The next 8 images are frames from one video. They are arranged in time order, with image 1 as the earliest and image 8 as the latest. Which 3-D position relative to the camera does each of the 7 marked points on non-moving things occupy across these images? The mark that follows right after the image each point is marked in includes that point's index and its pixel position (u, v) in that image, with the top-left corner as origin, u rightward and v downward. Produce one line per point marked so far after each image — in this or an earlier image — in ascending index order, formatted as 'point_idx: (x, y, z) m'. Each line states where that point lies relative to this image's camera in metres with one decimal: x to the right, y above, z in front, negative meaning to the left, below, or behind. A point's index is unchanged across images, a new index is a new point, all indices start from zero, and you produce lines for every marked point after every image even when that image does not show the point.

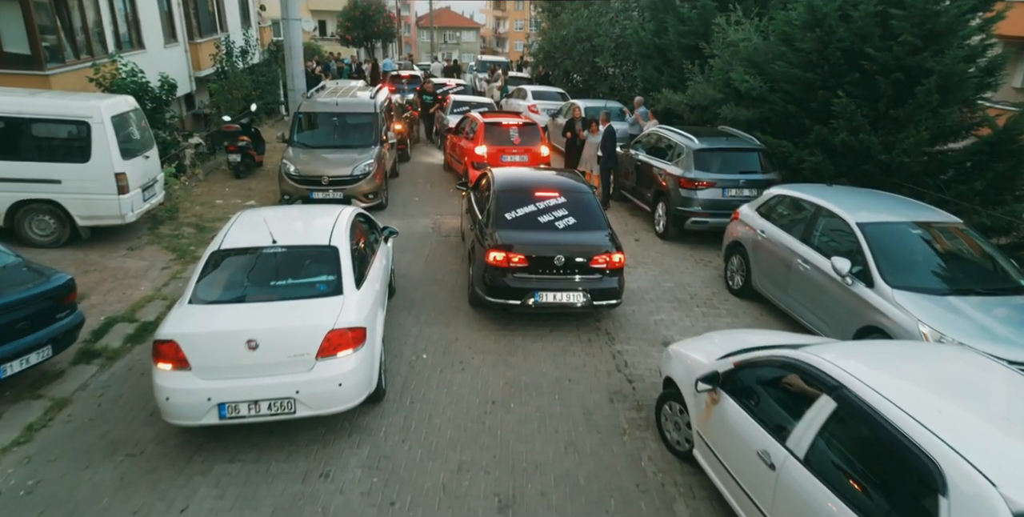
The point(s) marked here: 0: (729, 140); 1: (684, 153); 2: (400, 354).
0: (+3.4, +1.9, +10.0) m
1: (+2.7, +1.6, +9.9) m
2: (-1.1, -1.0, +6.3) m
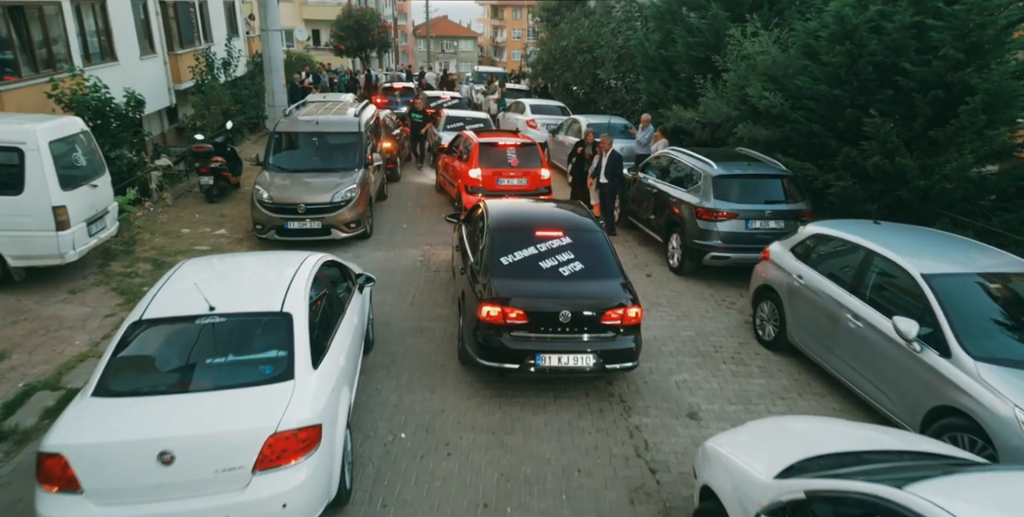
0: (+3.4, +1.3, +8.9) m
1: (+2.6, +1.1, +8.9) m
2: (-1.1, -1.4, +5.2) m
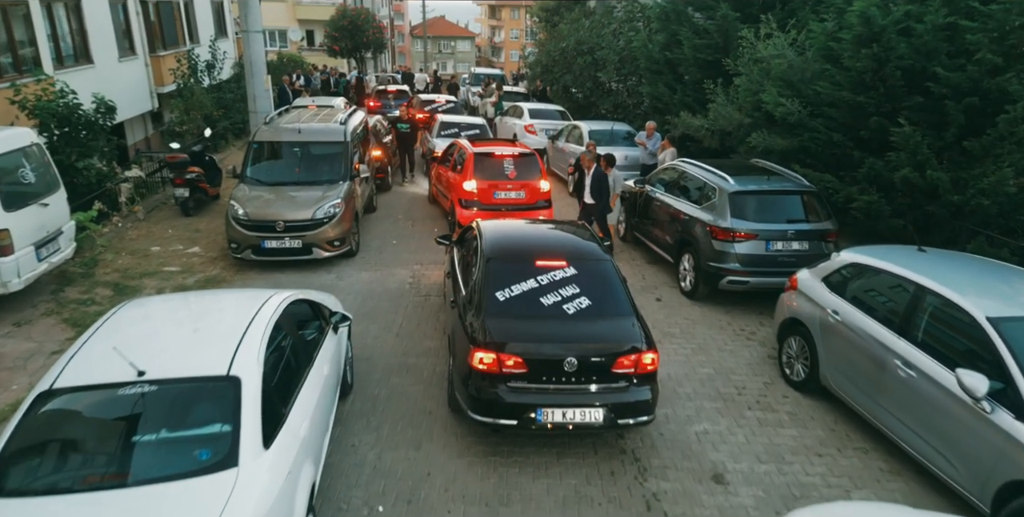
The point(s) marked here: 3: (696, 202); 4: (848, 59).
0: (+3.4, +1.0, +8.2) m
1: (+2.6, +0.8, +8.1) m
2: (-1.2, -1.7, +4.5) m
3: (+2.5, +0.7, +8.5) m
4: (+4.9, +2.9, +9.1) m
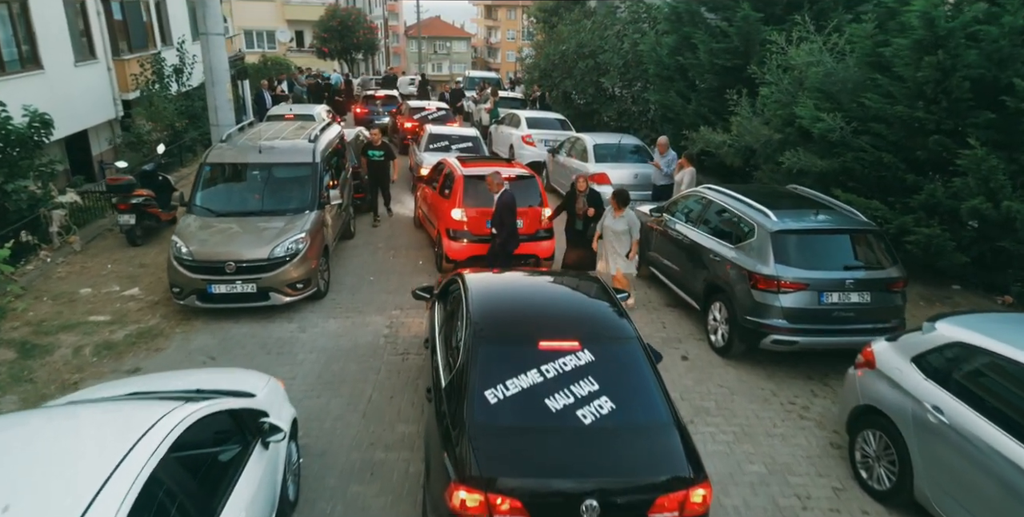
0: (+3.3, +0.5, +6.8) m
1: (+2.6, +0.2, +6.7) m
2: (-1.2, -2.3, +3.0) m
3: (+2.4, +0.2, +7.1) m
4: (+4.8, +2.3, +7.8) m
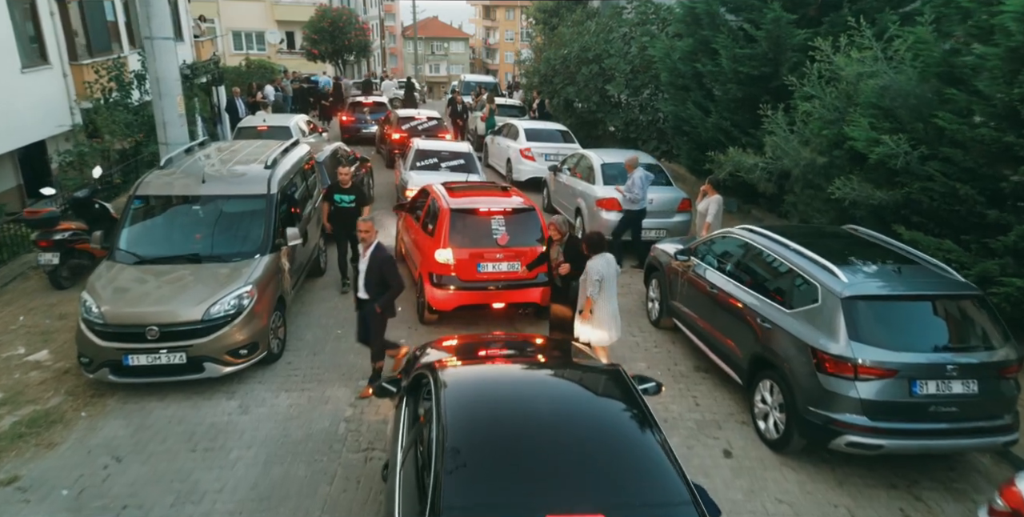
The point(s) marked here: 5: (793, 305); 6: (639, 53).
0: (+3.3, -0.1, +5.3) m
1: (+2.5, -0.3, +5.2) m
2: (-1.2, -2.9, +1.5) m
3: (+2.4, -0.4, +5.6) m
4: (+4.8, +1.8, +6.3) m
5: (+2.4, -0.4, +5.5) m
6: (+3.2, +5.3, +16.2) m
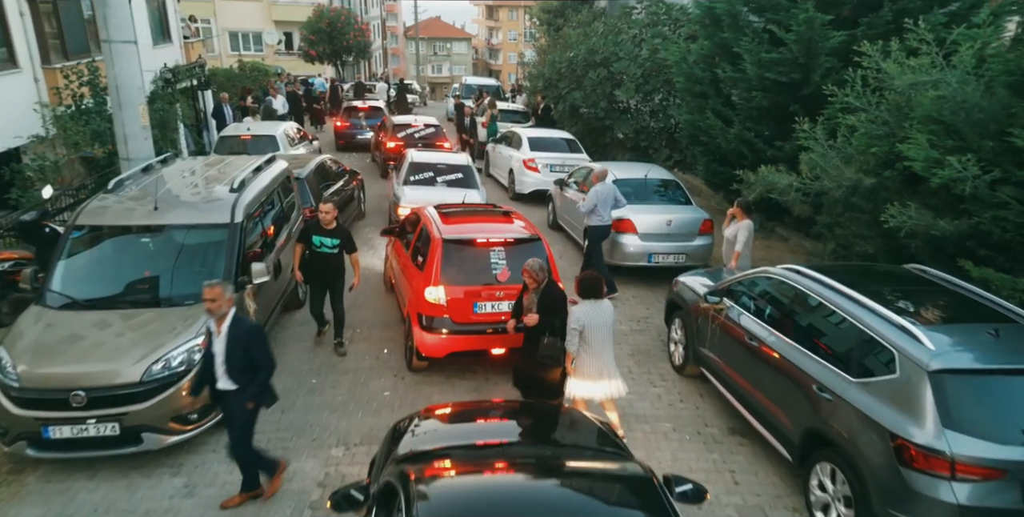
0: (+3.3, -0.5, +4.3) m
1: (+2.5, -0.7, +4.2) m
2: (-1.2, -3.2, +0.5) m
3: (+2.4, -0.8, +4.6) m
4: (+4.8, +1.4, +5.2) m
5: (+2.5, -0.8, +4.5) m
6: (+3.3, +4.9, +15.2) m
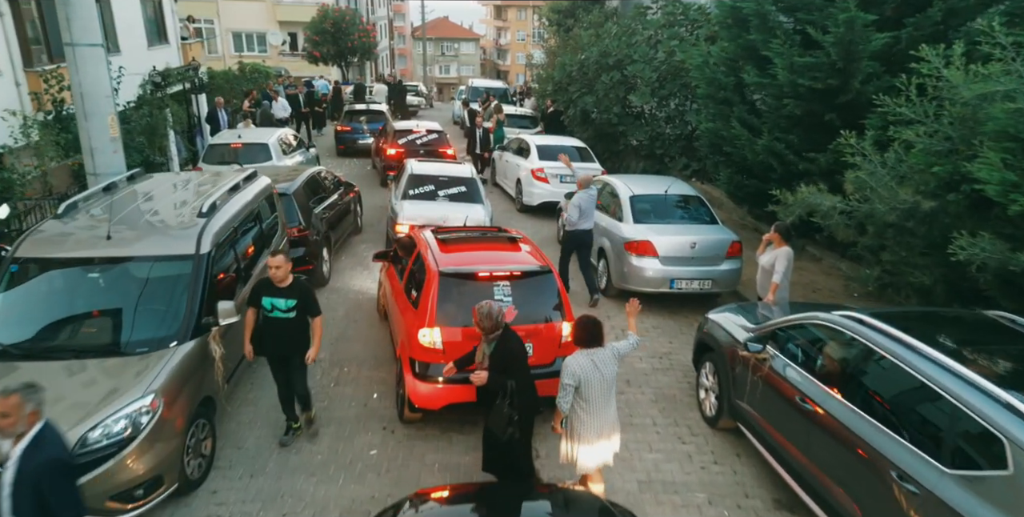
0: (+3.3, -0.8, +3.4) m
1: (+2.6, -1.1, +3.3) m
2: (-1.3, -3.6, -0.3) m
3: (+2.5, -1.1, +3.7) m
4: (+4.9, +1.0, +4.3) m
5: (+2.5, -1.1, +3.6) m
6: (+3.5, +4.5, +14.3) m
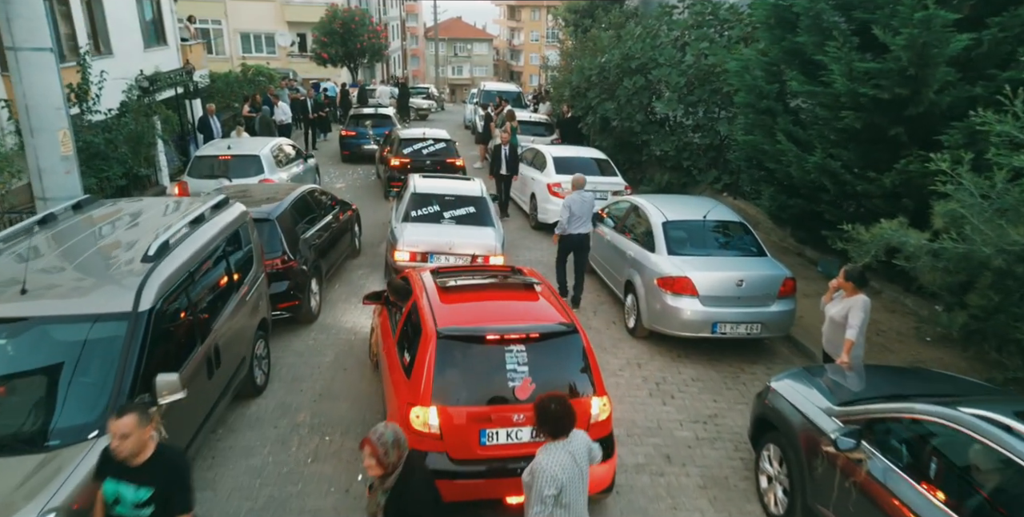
0: (+3.4, -1.3, +2.2) m
1: (+2.6, -1.5, +2.1) m
2: (-1.3, -4.0, -1.4) m
3: (+2.5, -1.5, +2.6) m
4: (+5.0, +0.6, +3.1) m
5: (+2.6, -1.6, +2.4) m
6: (+3.8, +4.1, +13.1) m
